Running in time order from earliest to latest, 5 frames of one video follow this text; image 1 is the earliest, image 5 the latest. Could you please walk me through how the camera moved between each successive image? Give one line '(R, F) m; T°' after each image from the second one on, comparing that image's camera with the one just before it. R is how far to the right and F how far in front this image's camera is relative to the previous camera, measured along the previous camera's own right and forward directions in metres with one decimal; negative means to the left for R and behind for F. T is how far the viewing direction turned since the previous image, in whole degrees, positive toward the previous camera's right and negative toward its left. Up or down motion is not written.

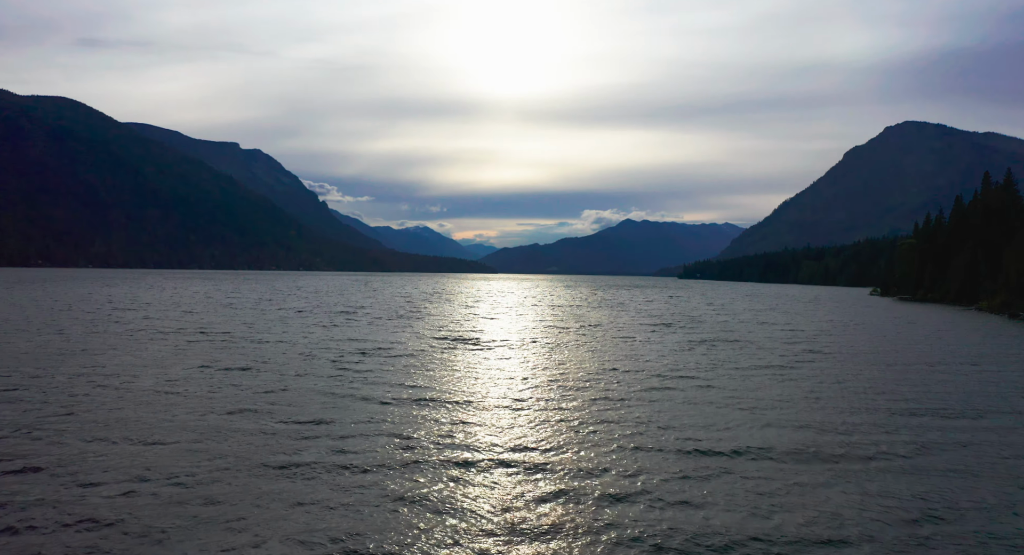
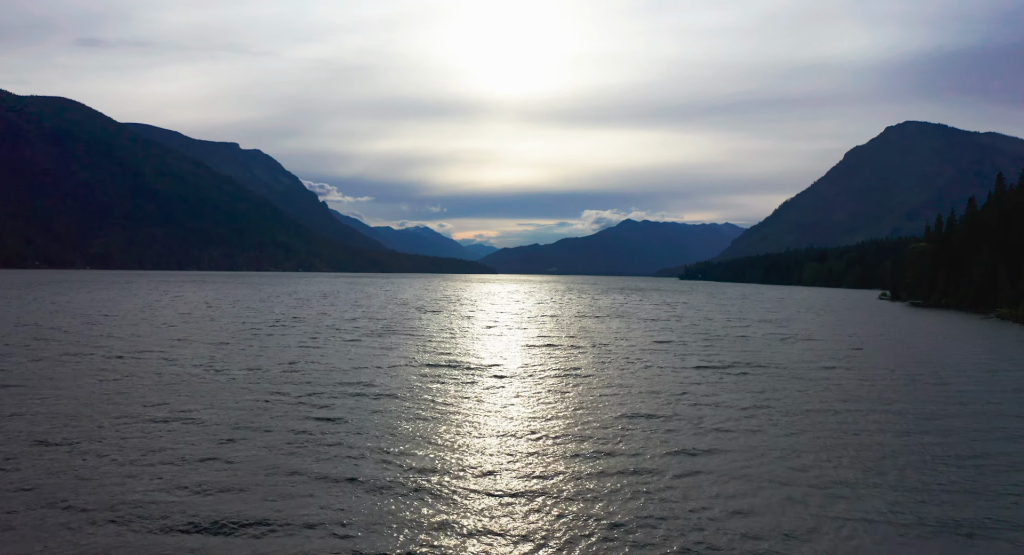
(-0.2, +4.0) m; 0°
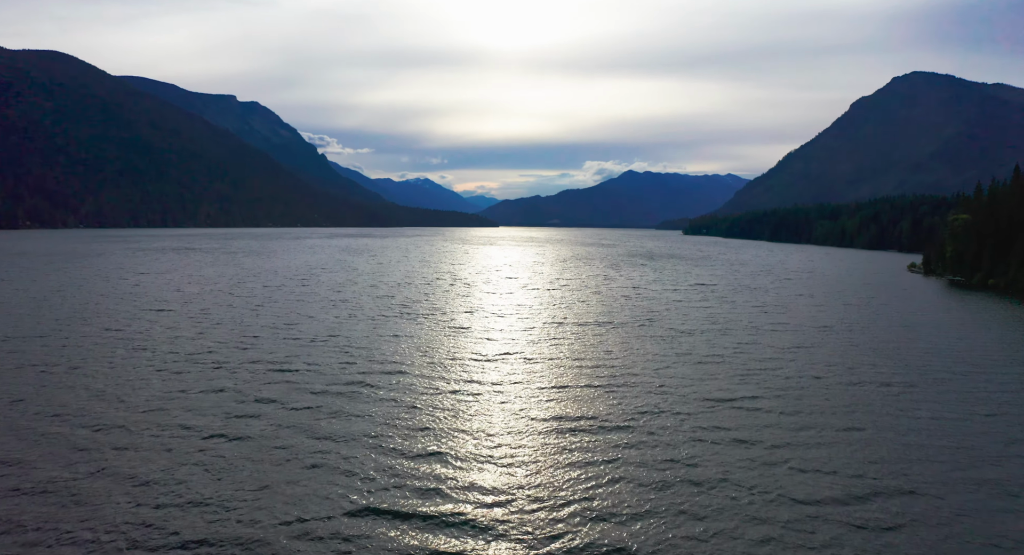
(-0.6, +11.2) m; 0°
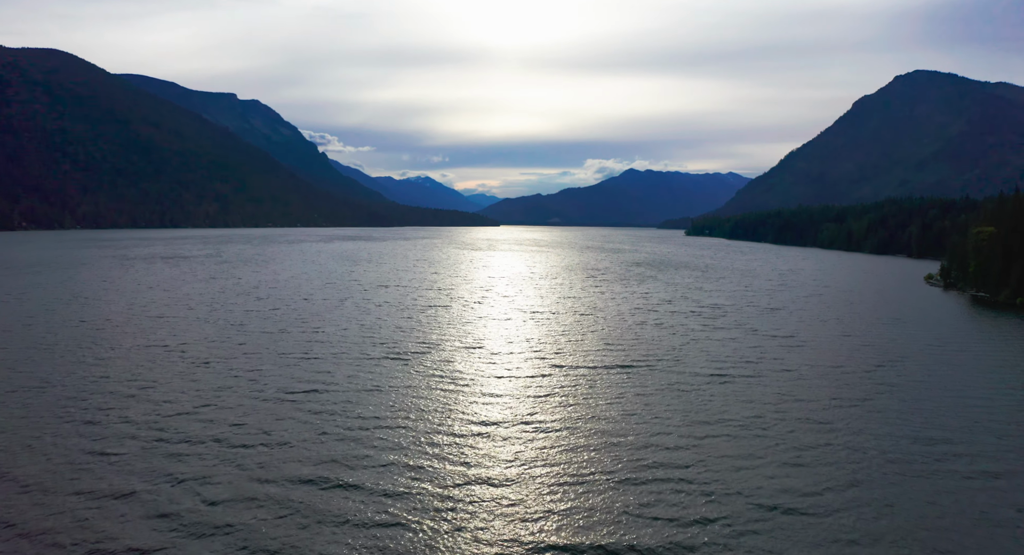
(0.0, +6.6) m; 0°
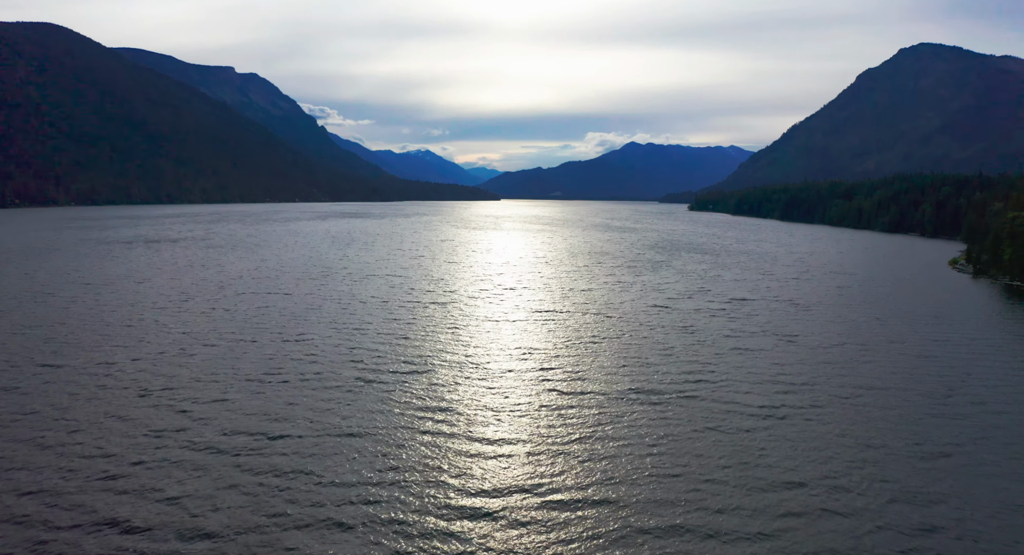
(0.0, +9.6) m; 0°
